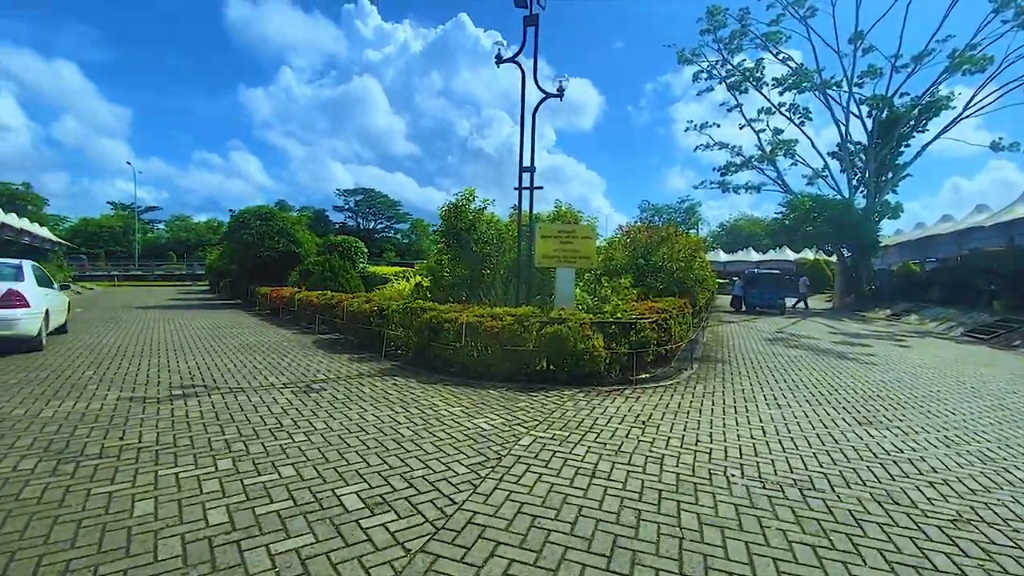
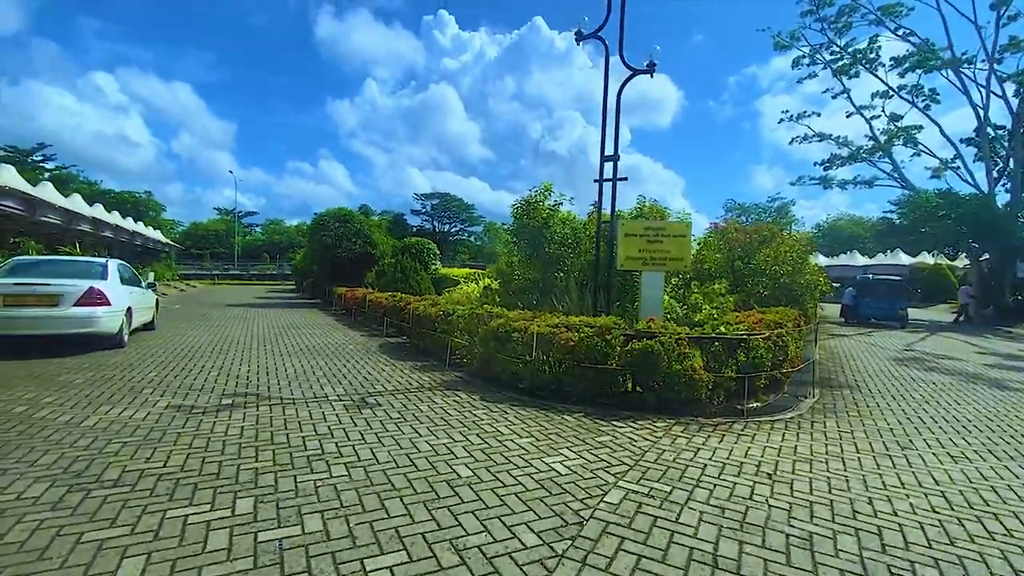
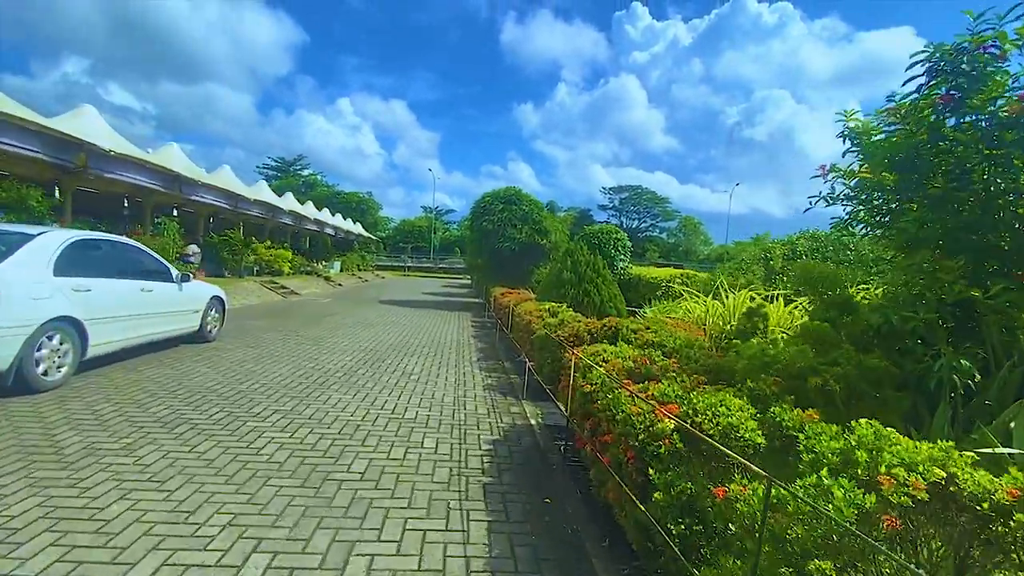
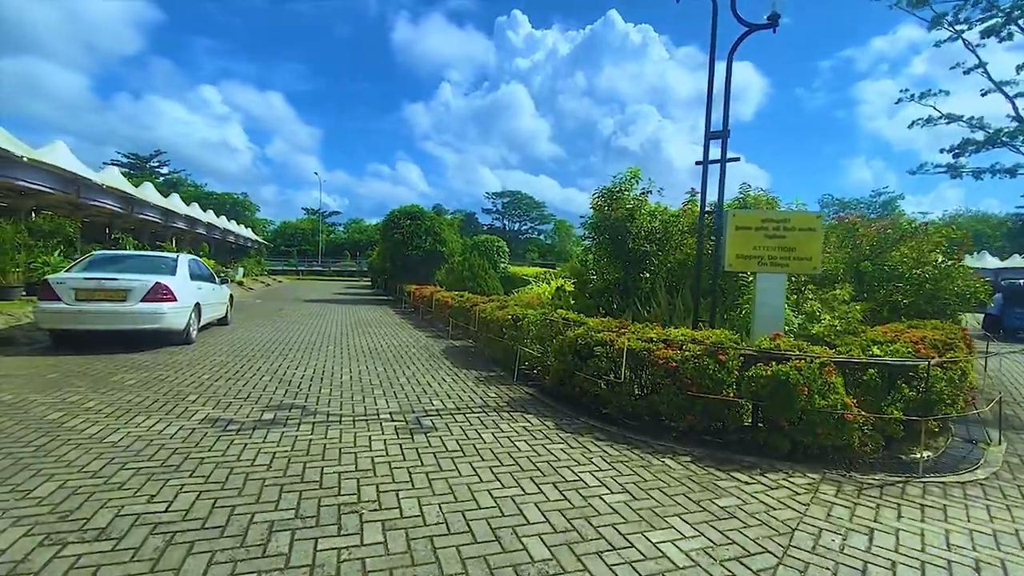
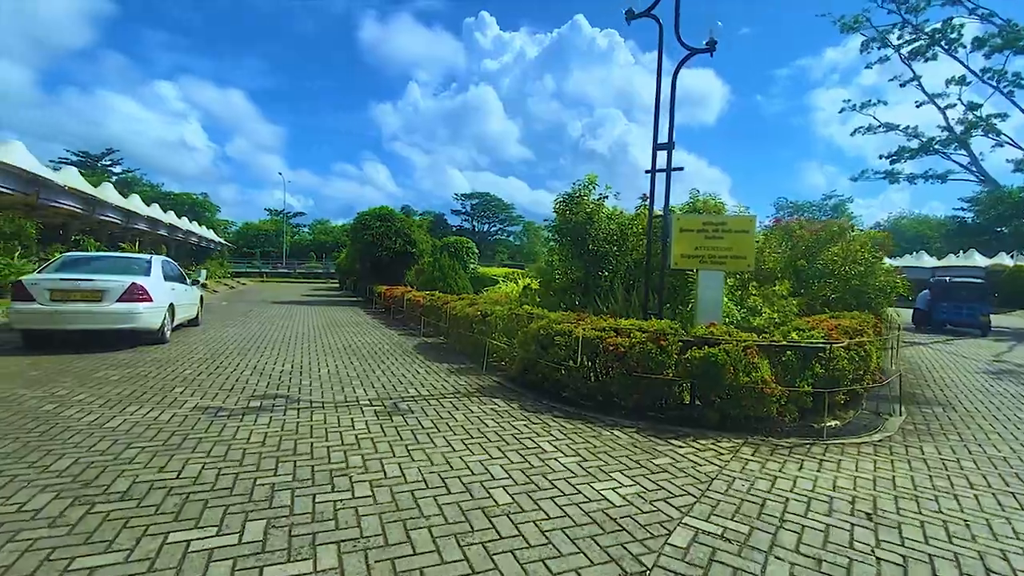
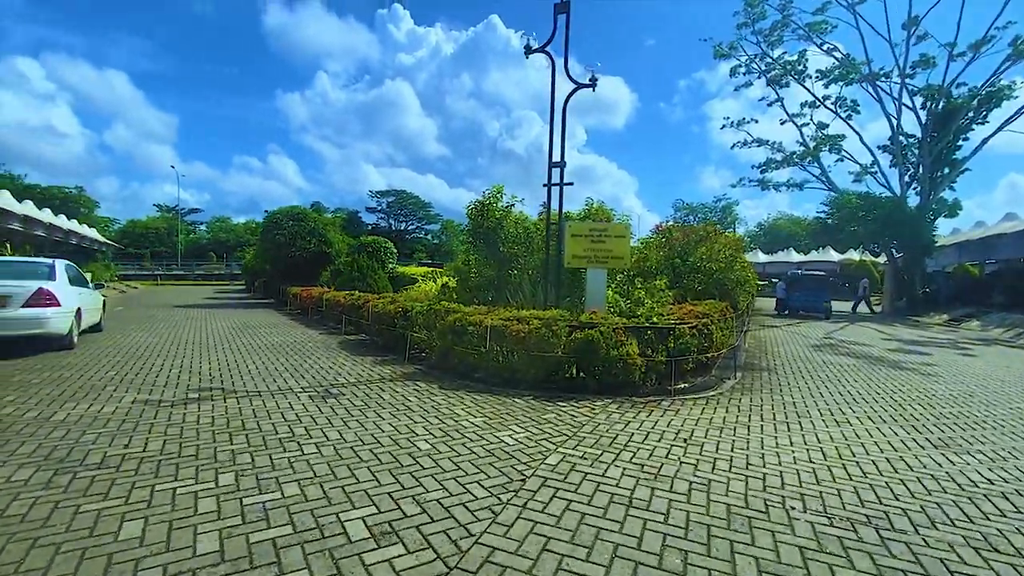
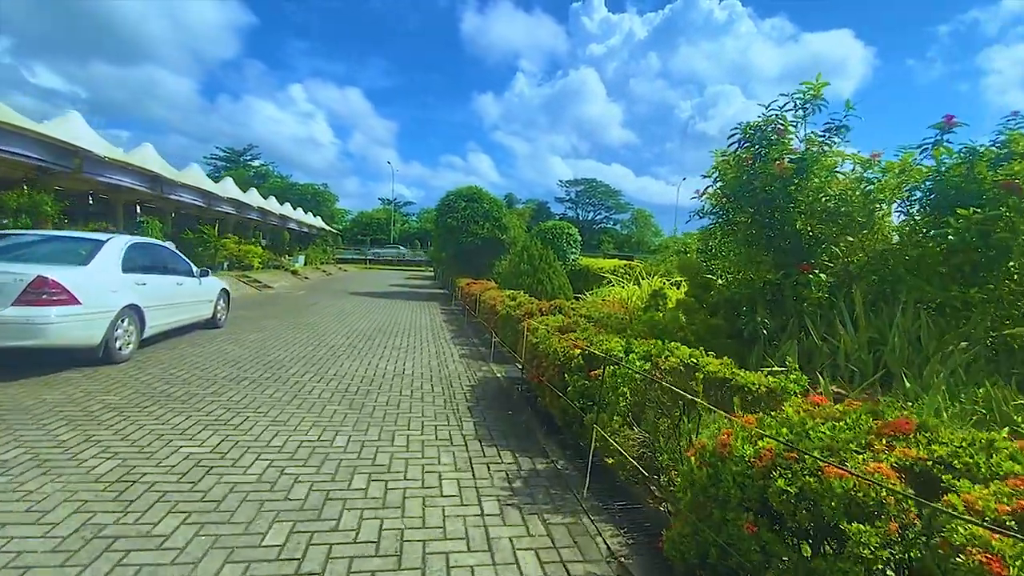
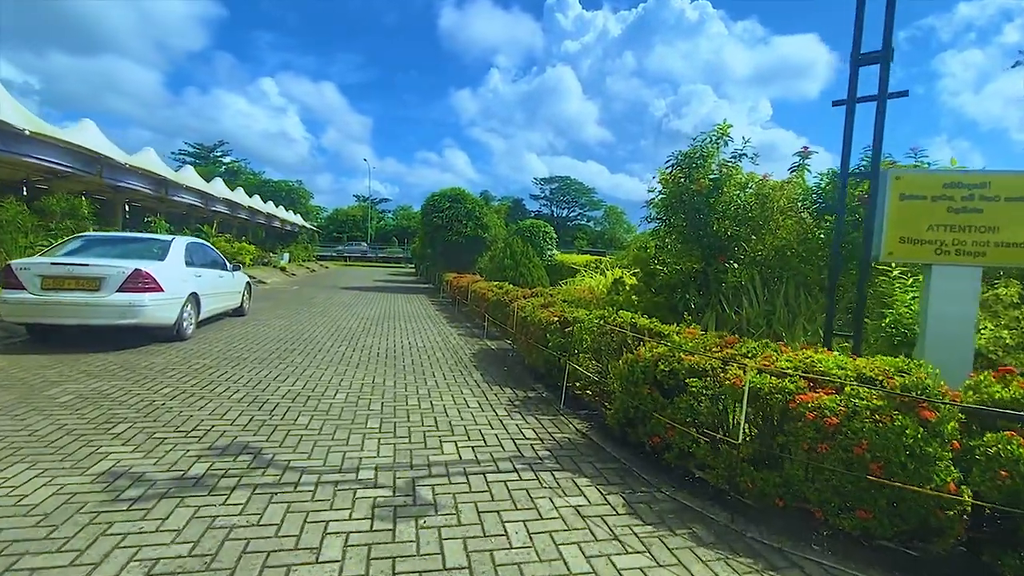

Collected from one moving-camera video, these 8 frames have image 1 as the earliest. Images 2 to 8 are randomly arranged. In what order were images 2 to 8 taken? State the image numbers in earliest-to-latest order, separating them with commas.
6, 2, 5, 4, 8, 7, 3
